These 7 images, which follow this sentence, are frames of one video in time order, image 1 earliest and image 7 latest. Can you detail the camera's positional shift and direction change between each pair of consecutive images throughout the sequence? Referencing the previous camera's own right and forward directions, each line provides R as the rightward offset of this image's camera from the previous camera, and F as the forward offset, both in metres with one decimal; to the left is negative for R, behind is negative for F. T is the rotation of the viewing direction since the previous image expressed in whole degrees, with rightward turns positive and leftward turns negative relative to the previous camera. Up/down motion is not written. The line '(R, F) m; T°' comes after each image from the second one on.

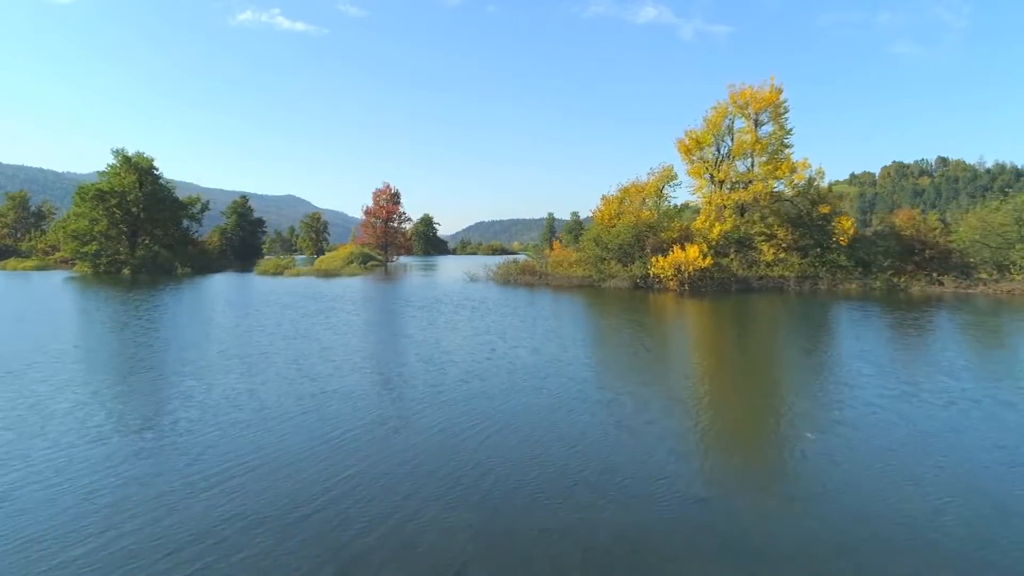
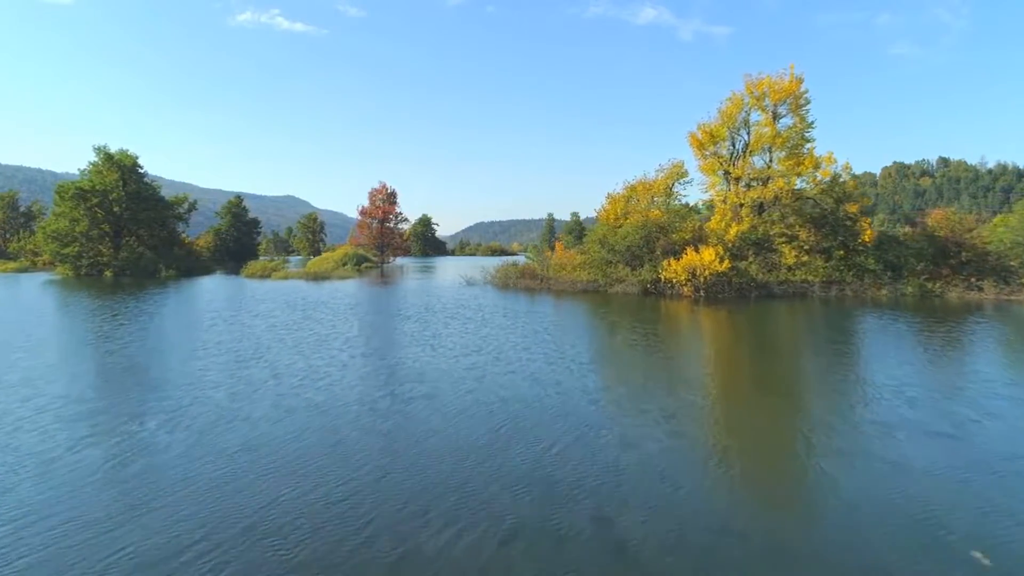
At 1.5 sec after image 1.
(0.0, +2.2) m; 0°
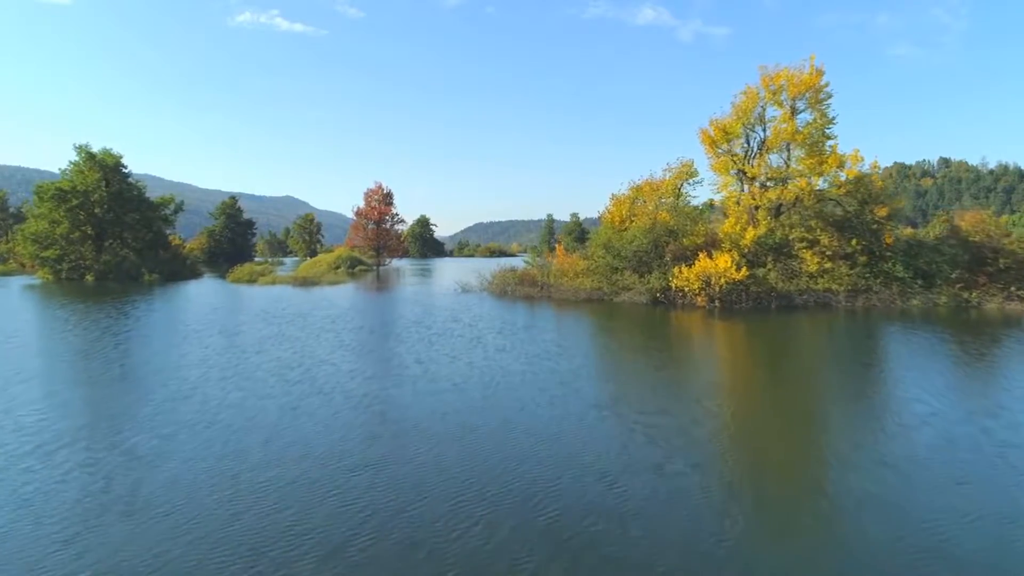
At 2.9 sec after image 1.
(+0.1, +2.1) m; 0°
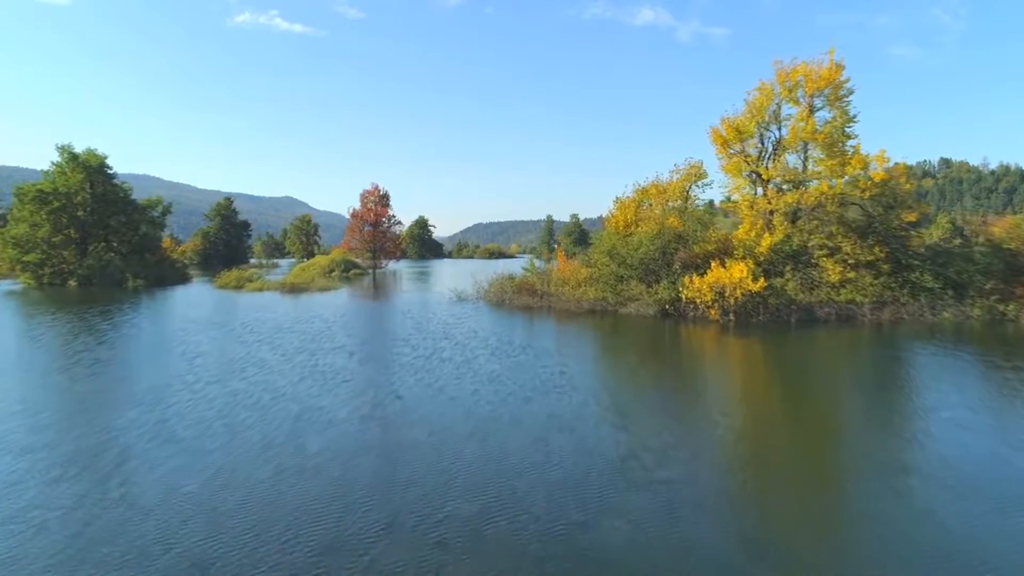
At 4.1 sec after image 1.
(+0.1, +1.8) m; 0°
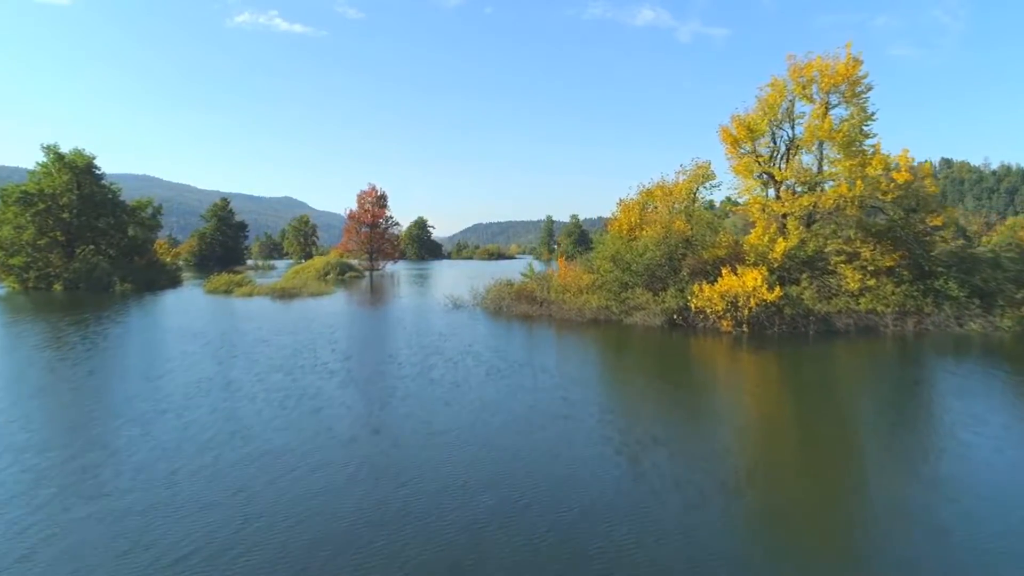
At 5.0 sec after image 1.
(+0.1, +1.4) m; 0°
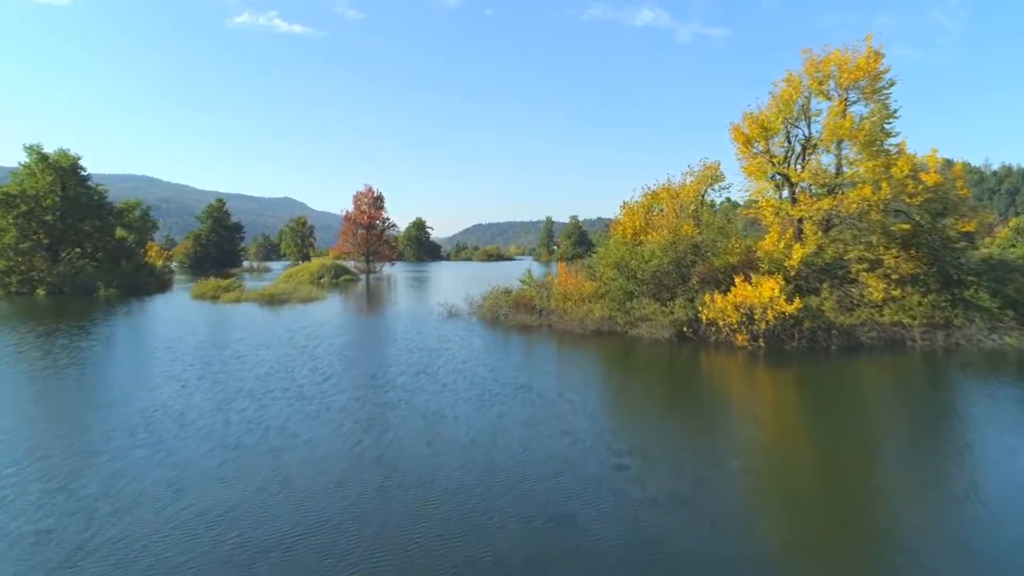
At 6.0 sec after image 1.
(+0.1, +1.5) m; 0°
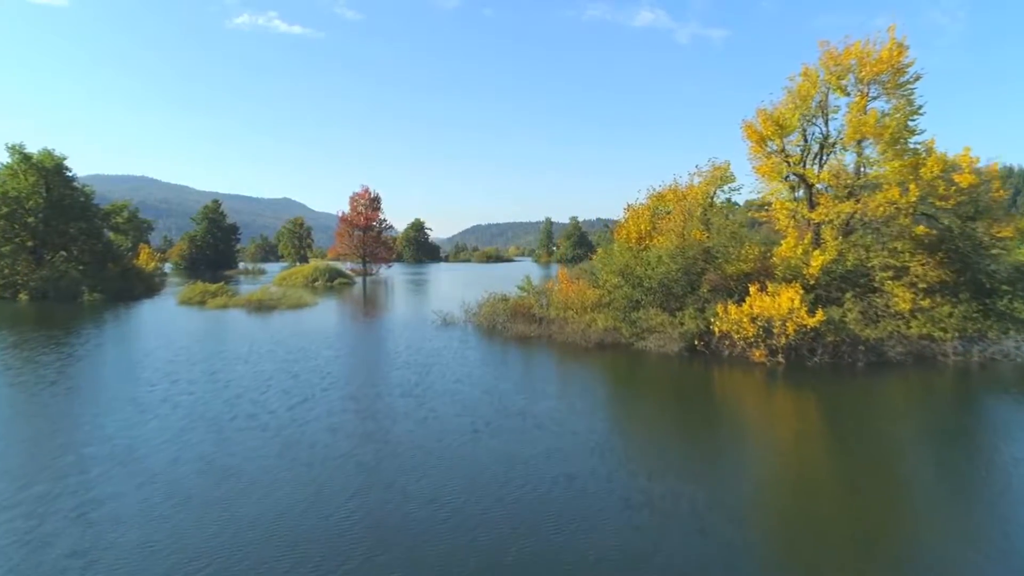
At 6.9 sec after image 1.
(+0.1, +1.5) m; 0°
